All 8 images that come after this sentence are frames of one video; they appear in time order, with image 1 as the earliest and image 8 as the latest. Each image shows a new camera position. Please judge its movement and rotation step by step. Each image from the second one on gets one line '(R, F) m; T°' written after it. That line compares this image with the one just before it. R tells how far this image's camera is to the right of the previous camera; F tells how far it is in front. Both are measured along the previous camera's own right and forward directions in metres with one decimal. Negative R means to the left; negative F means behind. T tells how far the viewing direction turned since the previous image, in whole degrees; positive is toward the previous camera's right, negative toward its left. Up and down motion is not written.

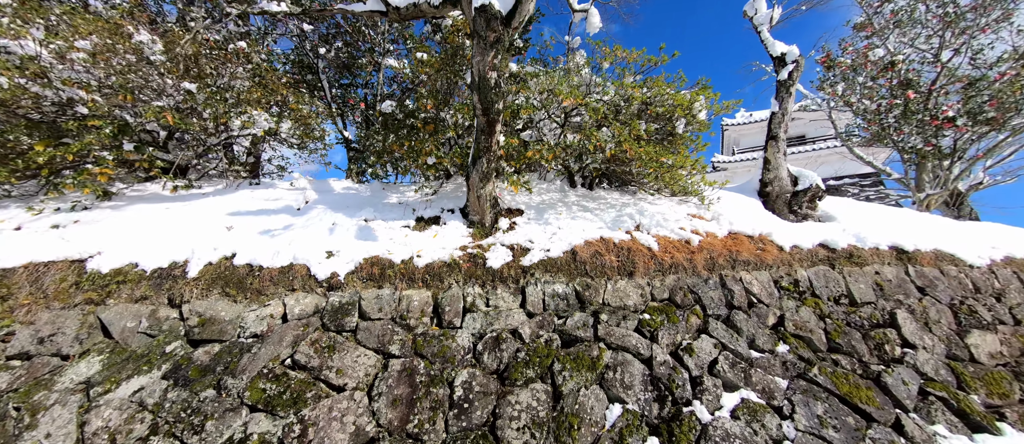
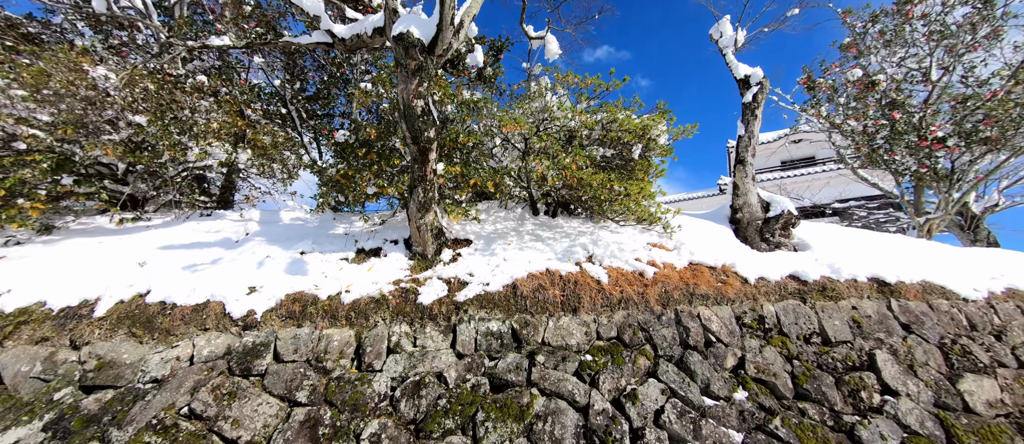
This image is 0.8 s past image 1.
(+0.9, +0.2) m; -2°
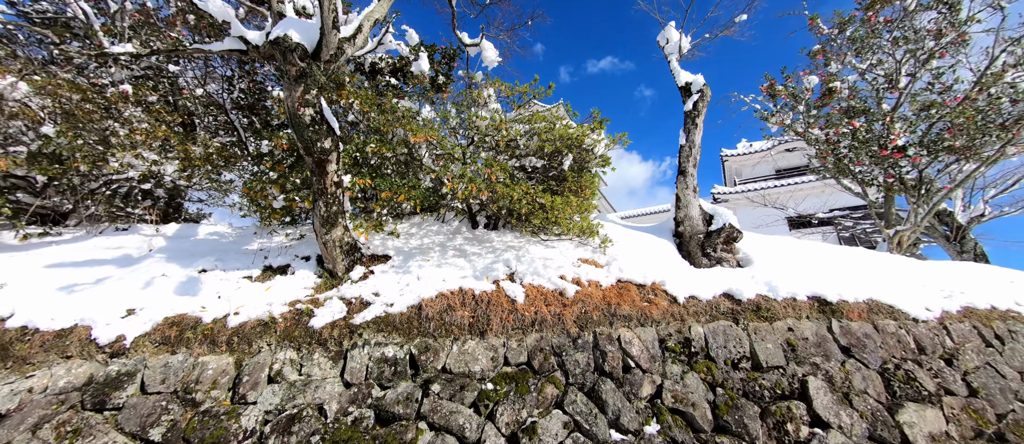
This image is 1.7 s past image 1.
(+1.1, +0.3) m; 0°
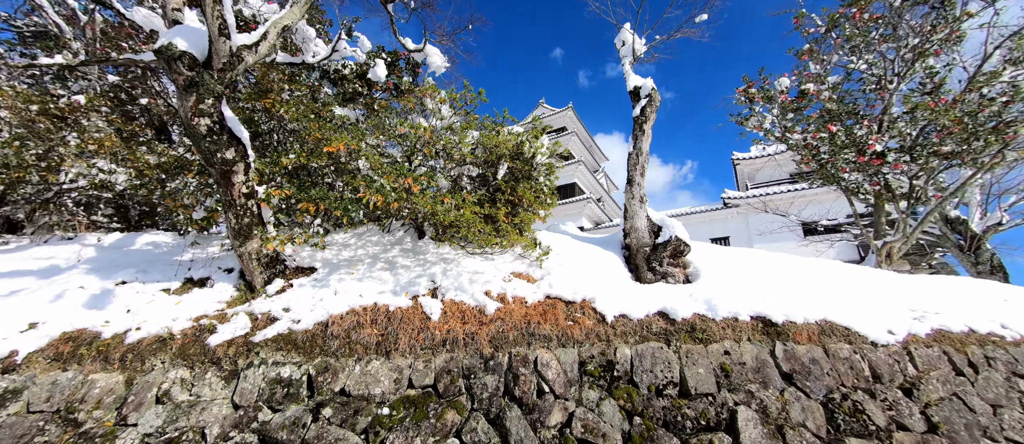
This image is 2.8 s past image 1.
(+1.1, +0.2) m; -2°
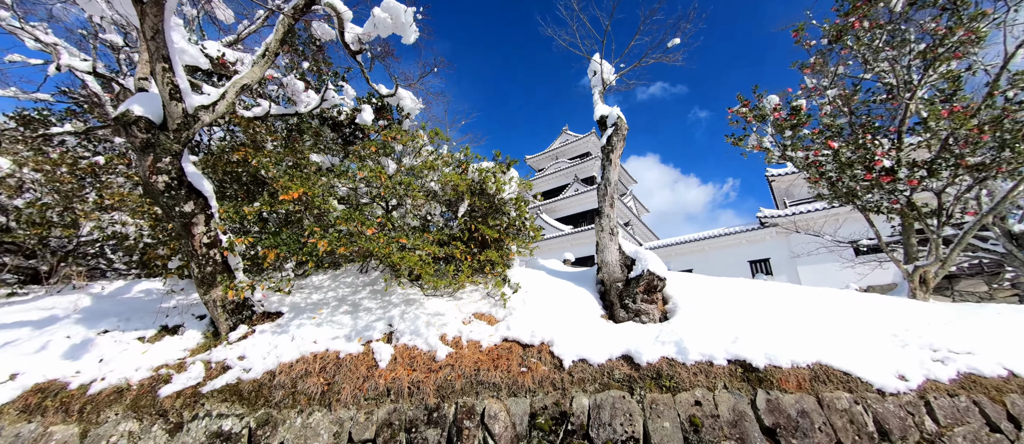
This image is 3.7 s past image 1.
(+0.9, +0.1) m; -5°
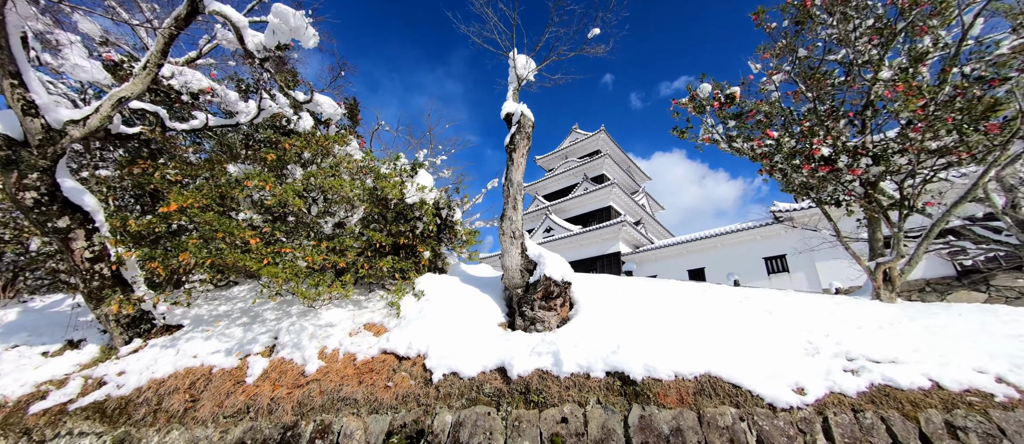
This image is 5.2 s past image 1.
(+1.6, +0.2) m; -3°
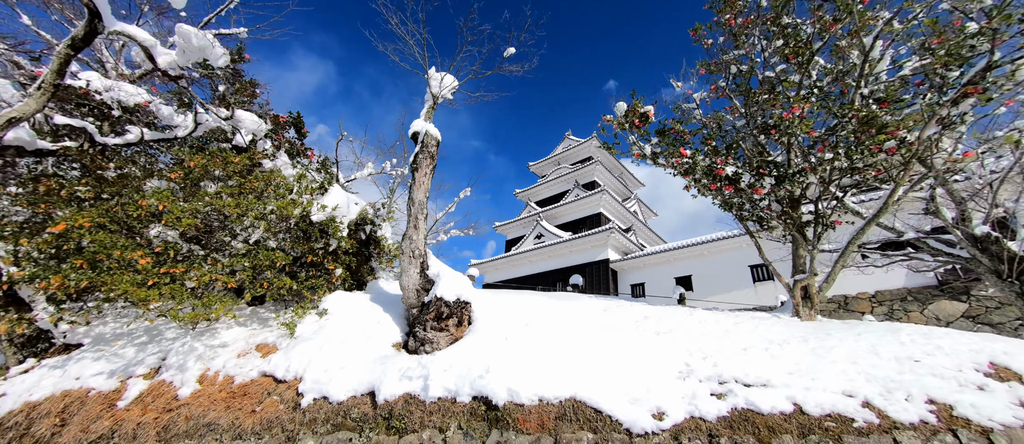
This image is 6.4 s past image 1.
(+1.3, 0.0) m; 0°
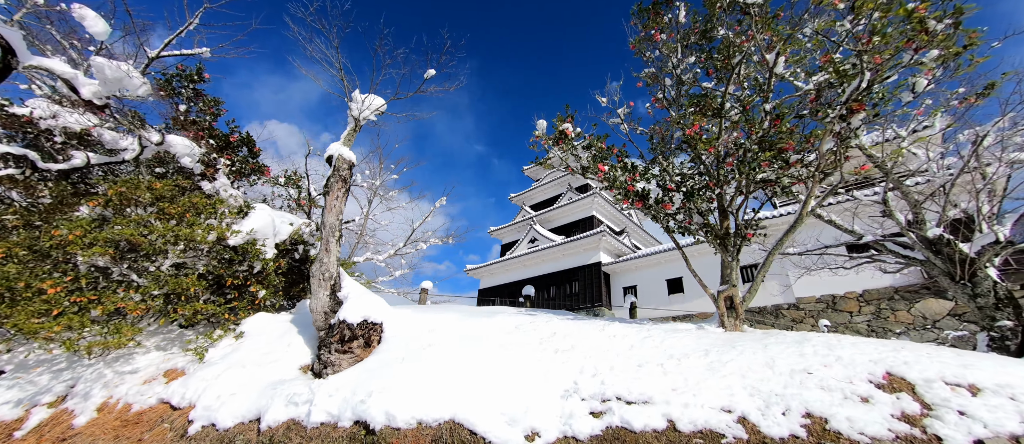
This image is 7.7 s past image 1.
(+1.2, -0.1) m; 0°
